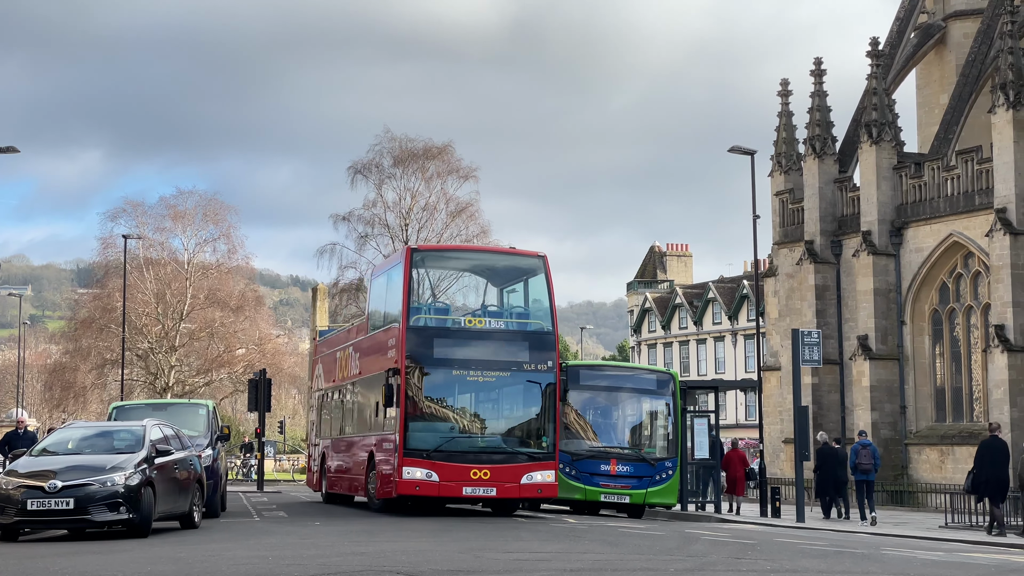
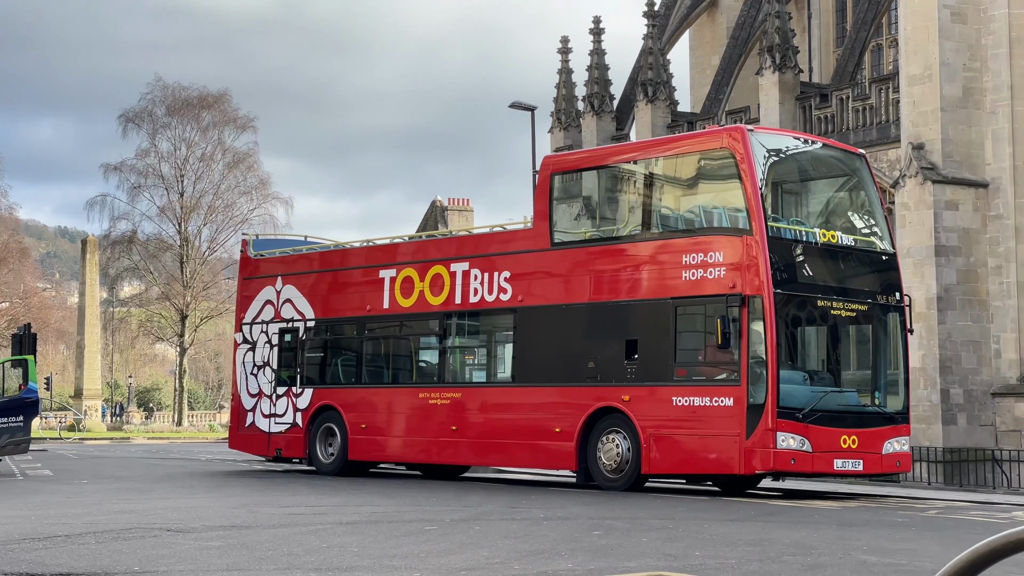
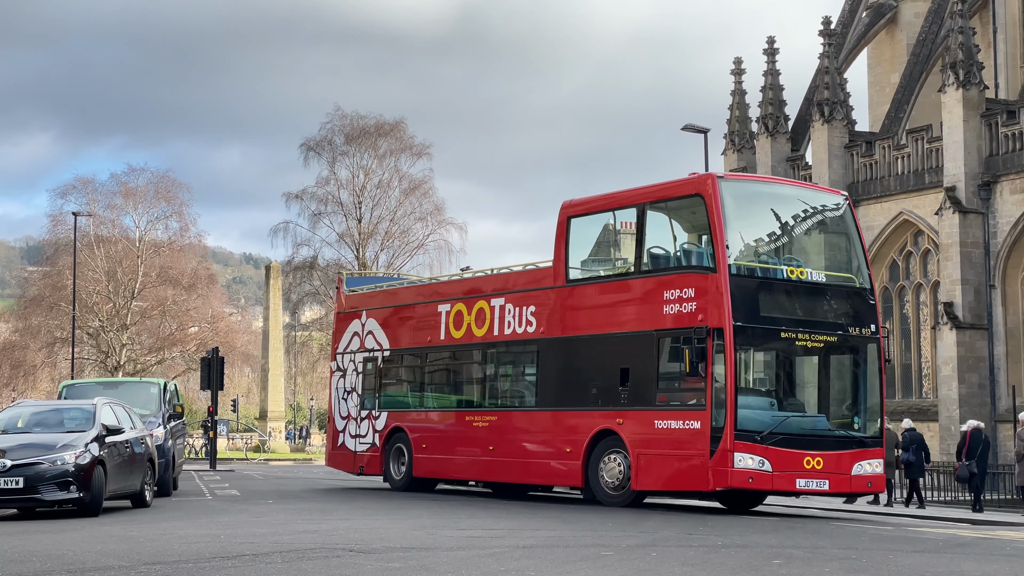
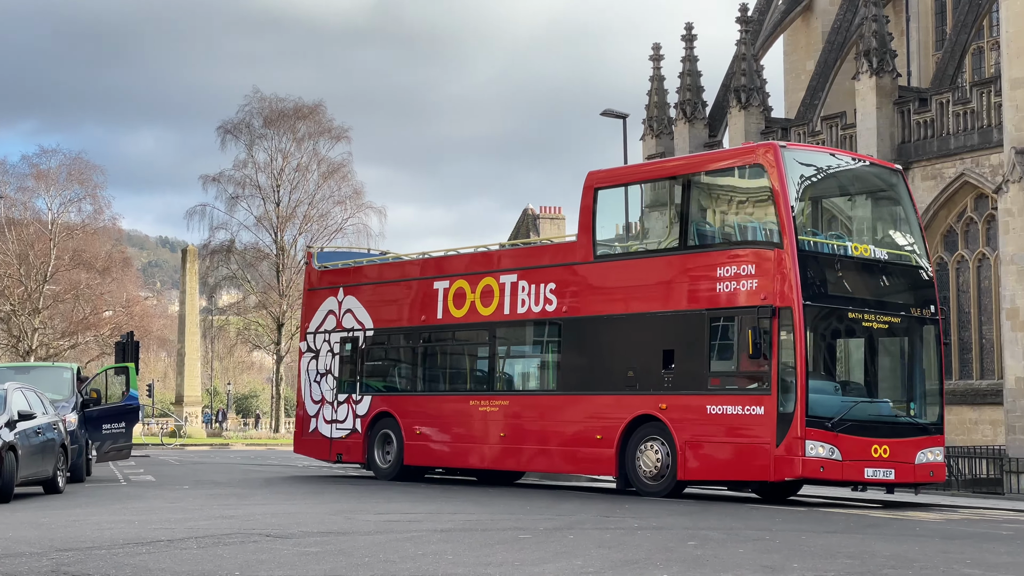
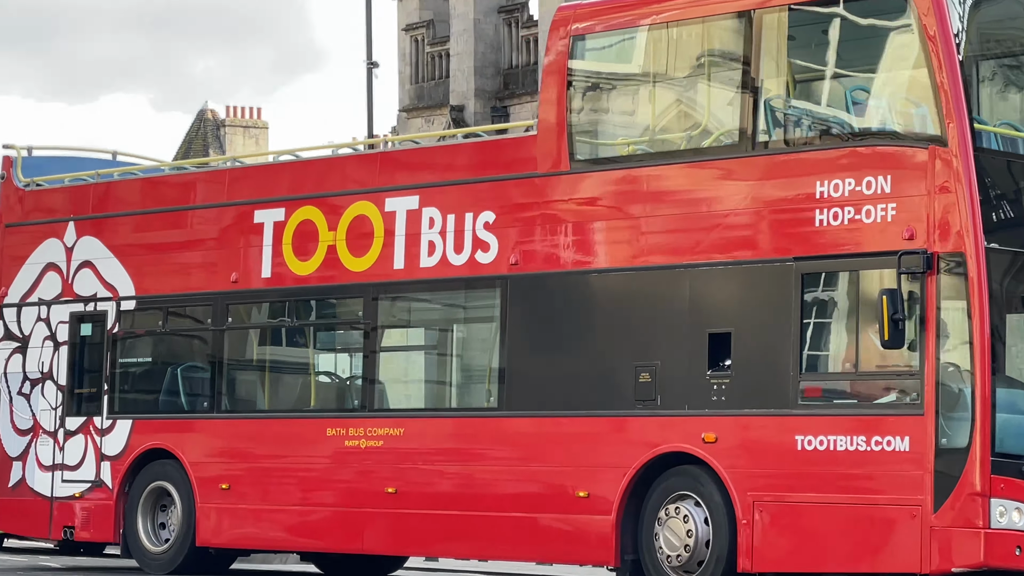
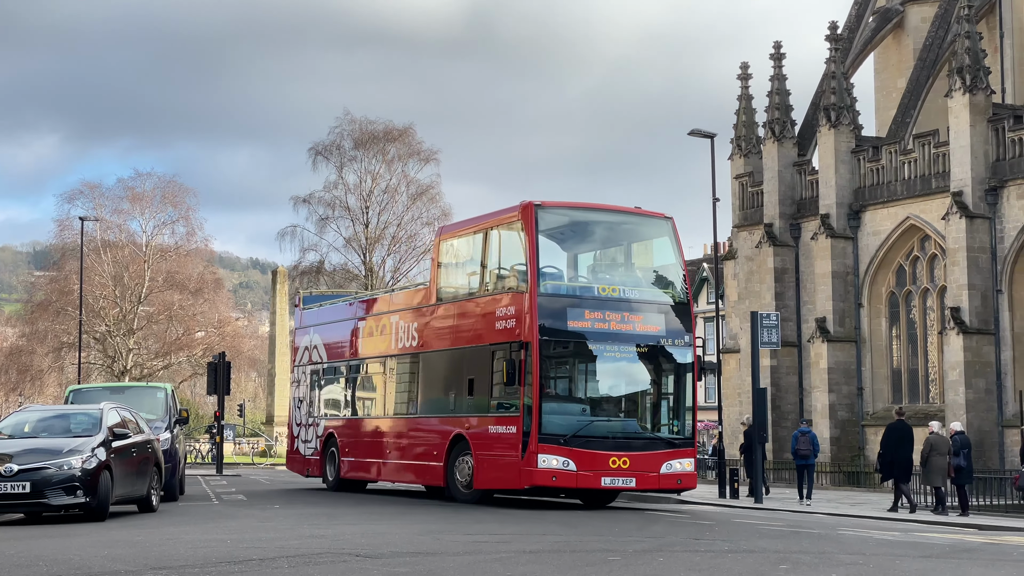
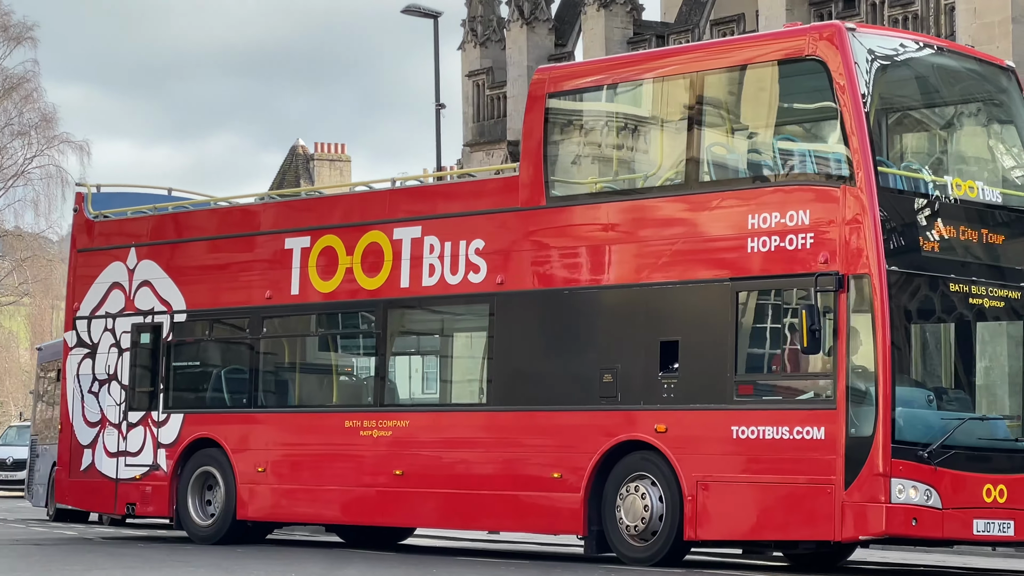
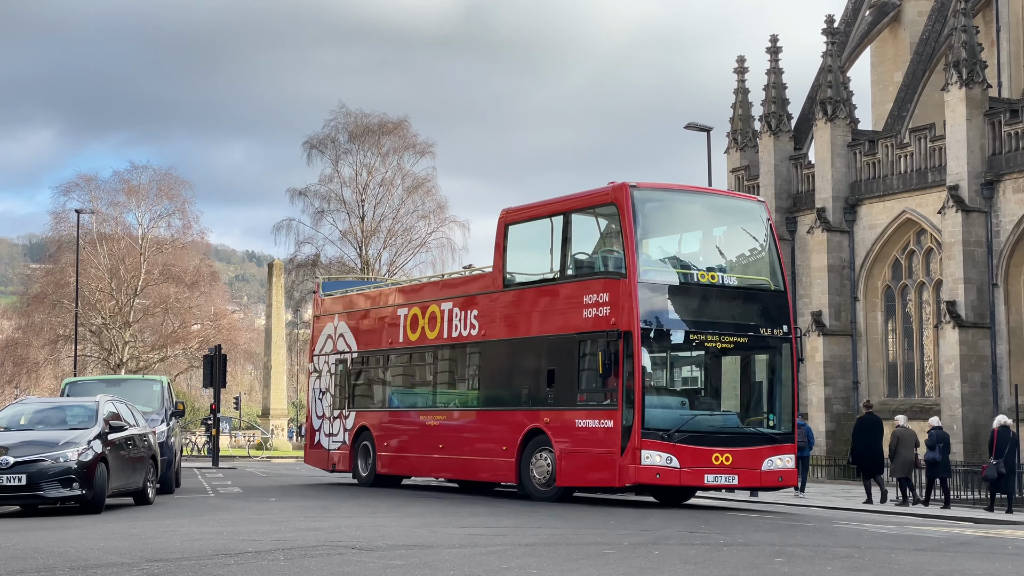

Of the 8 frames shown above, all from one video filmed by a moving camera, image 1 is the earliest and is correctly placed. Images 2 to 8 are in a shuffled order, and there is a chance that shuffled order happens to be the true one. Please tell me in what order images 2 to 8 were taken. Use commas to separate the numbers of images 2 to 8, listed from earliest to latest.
6, 8, 3, 4, 2, 7, 5
